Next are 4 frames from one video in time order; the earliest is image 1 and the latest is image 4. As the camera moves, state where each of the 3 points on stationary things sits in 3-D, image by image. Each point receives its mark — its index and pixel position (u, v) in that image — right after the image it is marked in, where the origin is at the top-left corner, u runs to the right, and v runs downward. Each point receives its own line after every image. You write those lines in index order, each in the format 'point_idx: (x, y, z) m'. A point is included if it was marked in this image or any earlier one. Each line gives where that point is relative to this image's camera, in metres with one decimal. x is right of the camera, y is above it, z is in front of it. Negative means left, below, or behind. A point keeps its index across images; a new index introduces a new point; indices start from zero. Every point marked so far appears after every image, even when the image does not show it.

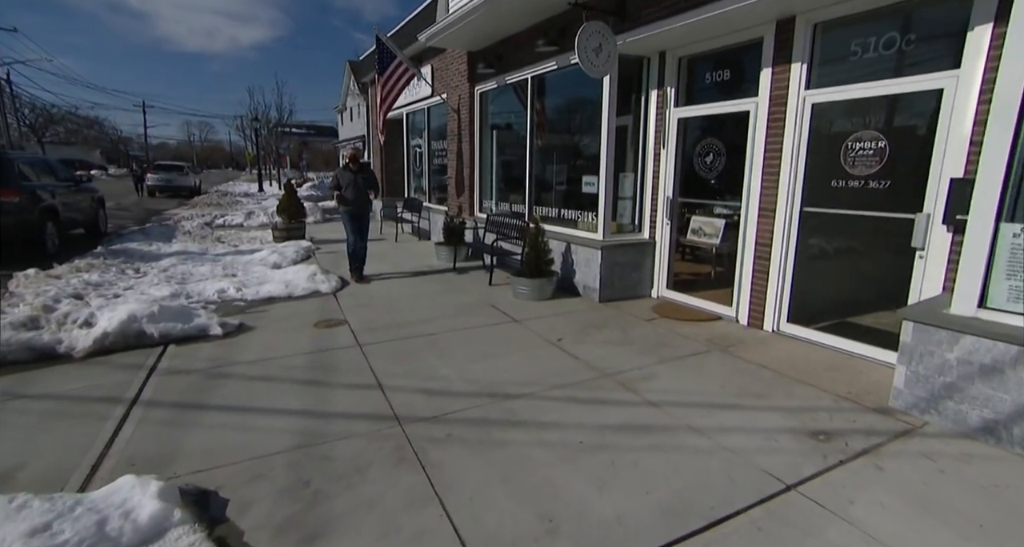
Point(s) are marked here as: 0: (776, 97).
0: (+2.4, +1.6, +4.7) m
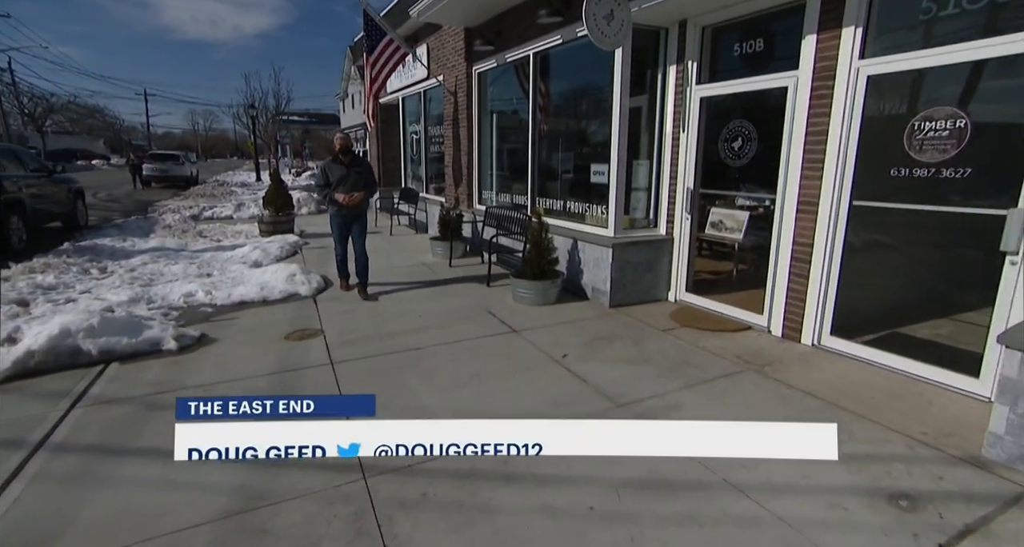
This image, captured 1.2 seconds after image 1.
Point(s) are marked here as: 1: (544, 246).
0: (+2.3, +1.6, +3.9) m
1: (+0.3, +0.3, +5.5) m
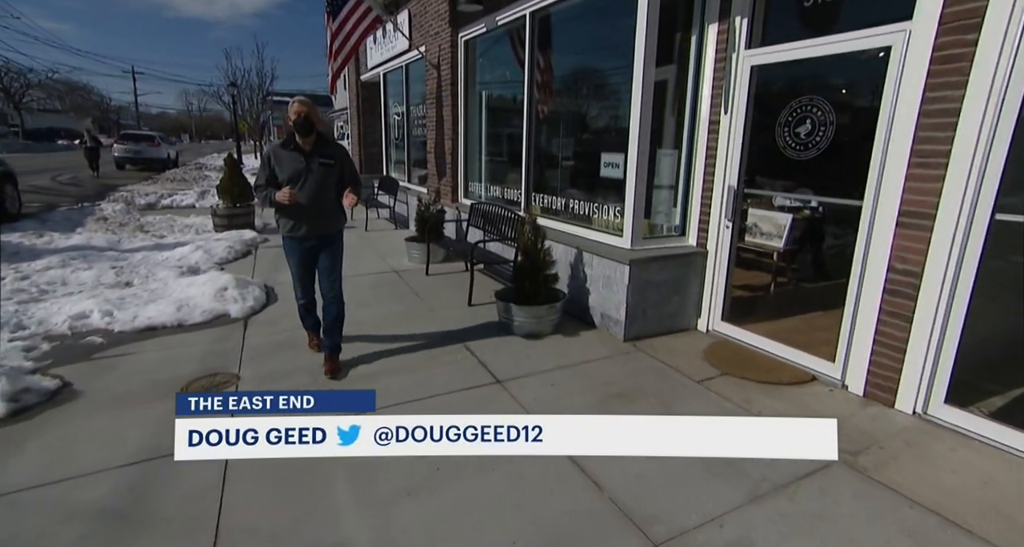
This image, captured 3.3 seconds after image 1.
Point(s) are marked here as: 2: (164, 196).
0: (+2.3, +1.3, +2.7) m
1: (+0.2, +0.1, +4.2) m
2: (-7.7, +1.7, +11.5) m
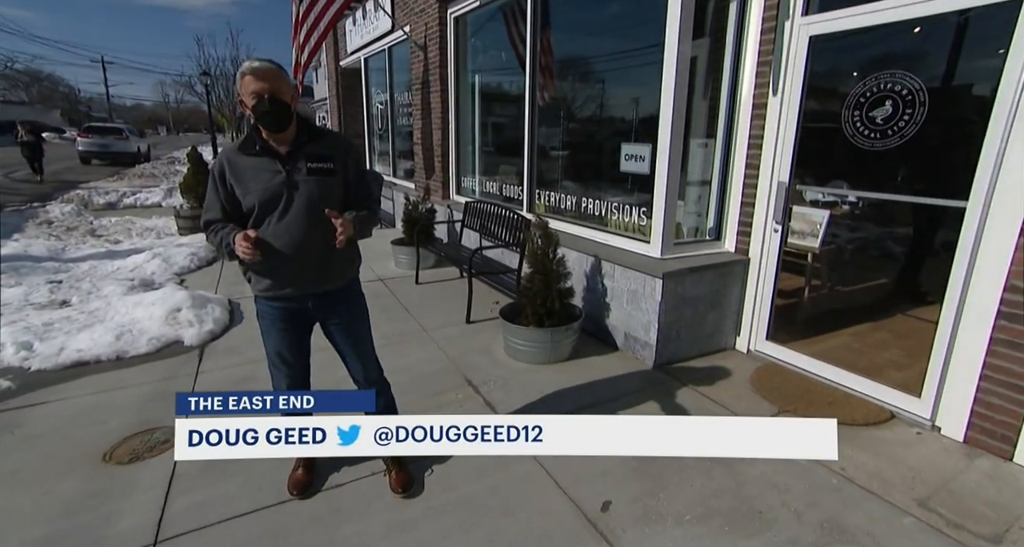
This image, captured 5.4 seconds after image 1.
0: (+2.3, +1.2, +2.0) m
1: (+0.3, 0.0, +3.5) m
2: (-7.9, +1.6, +10.5) m
